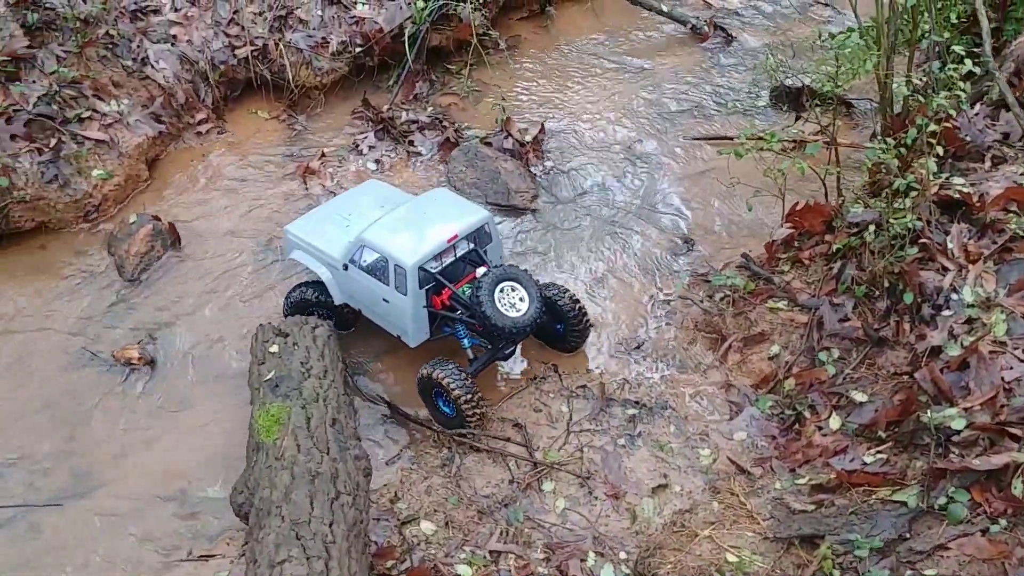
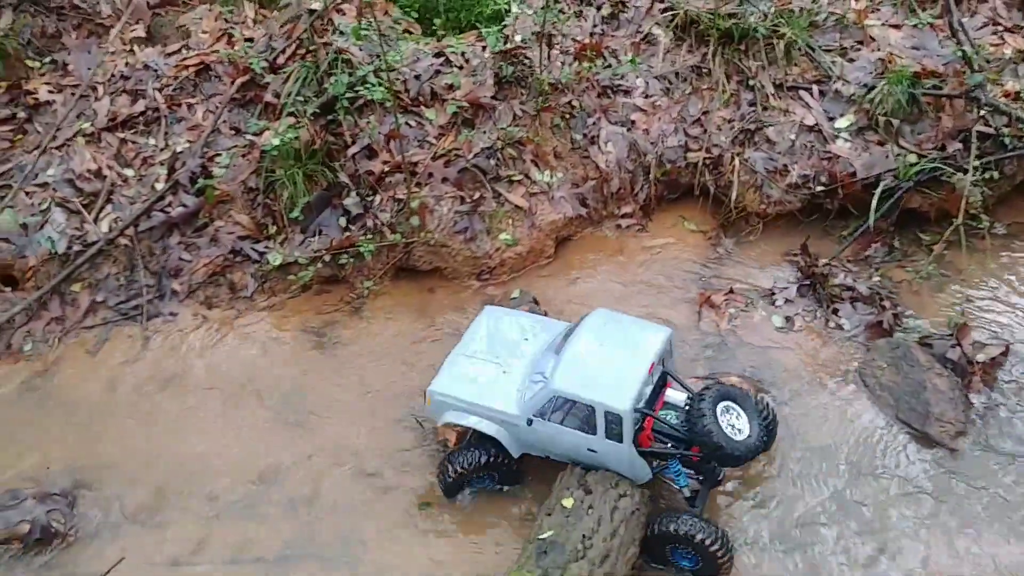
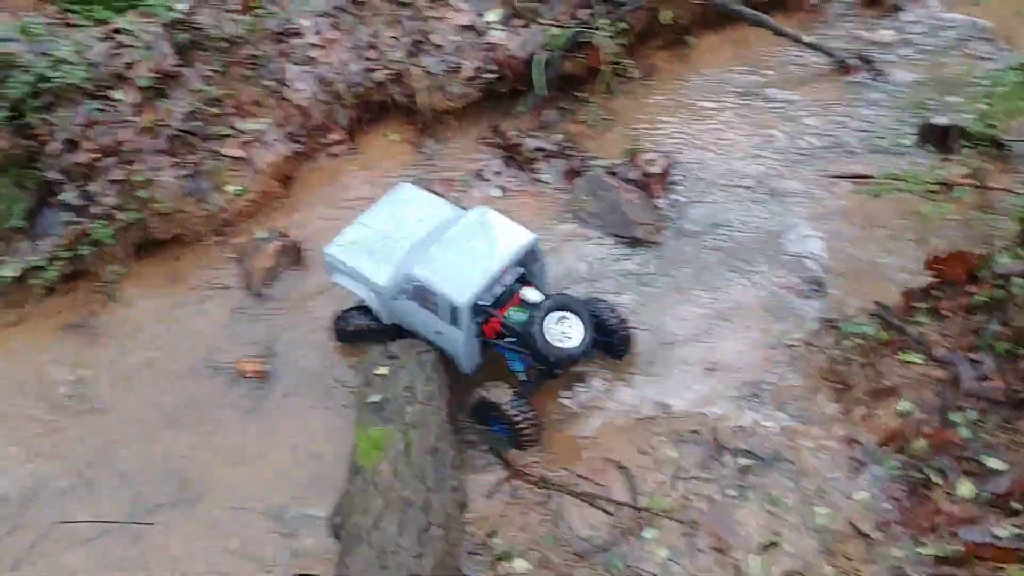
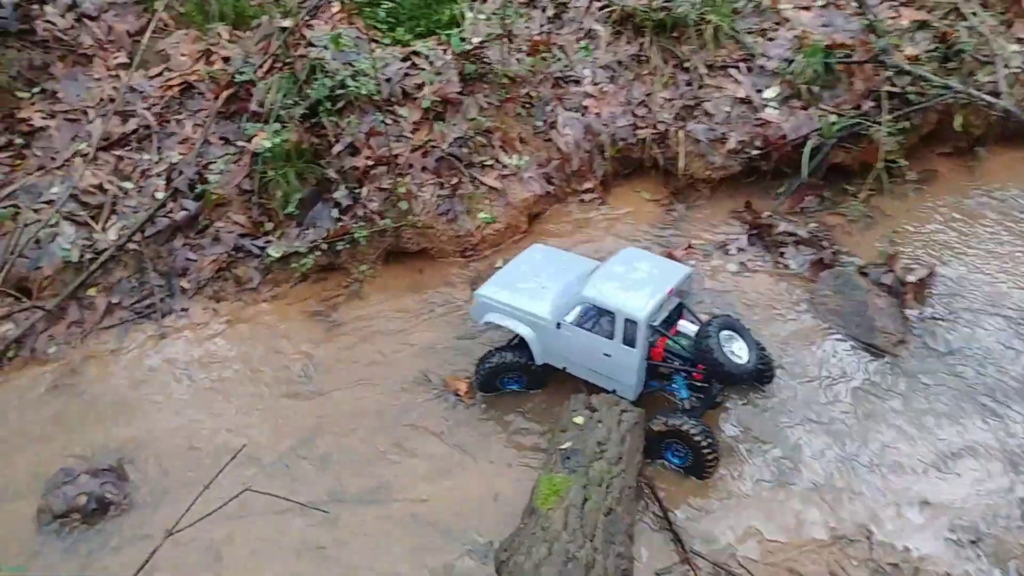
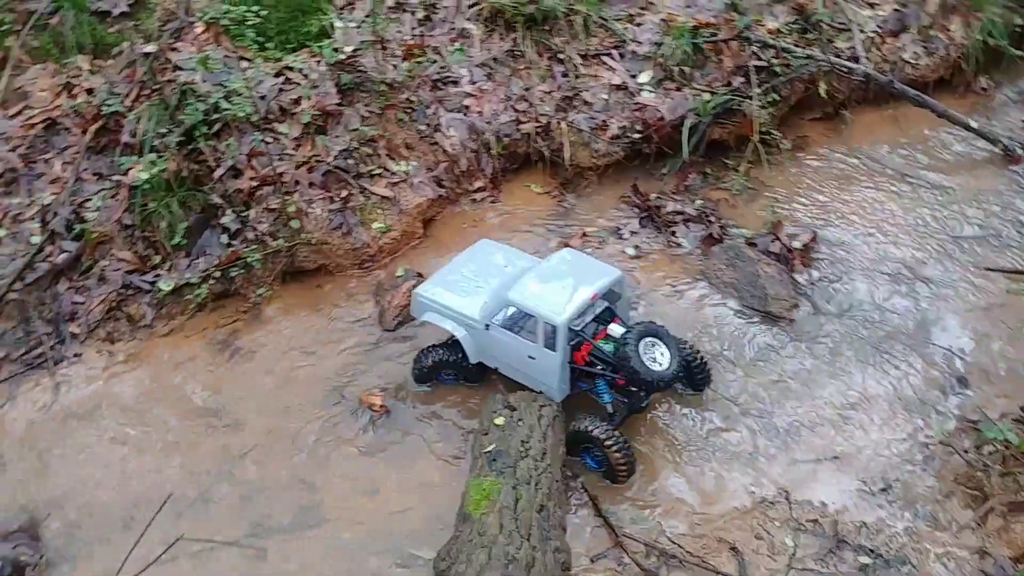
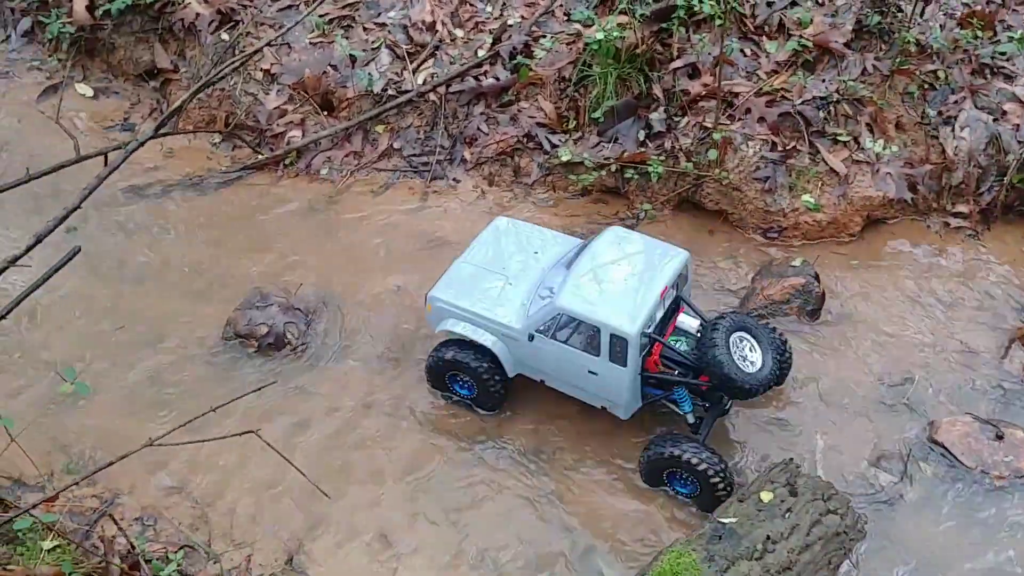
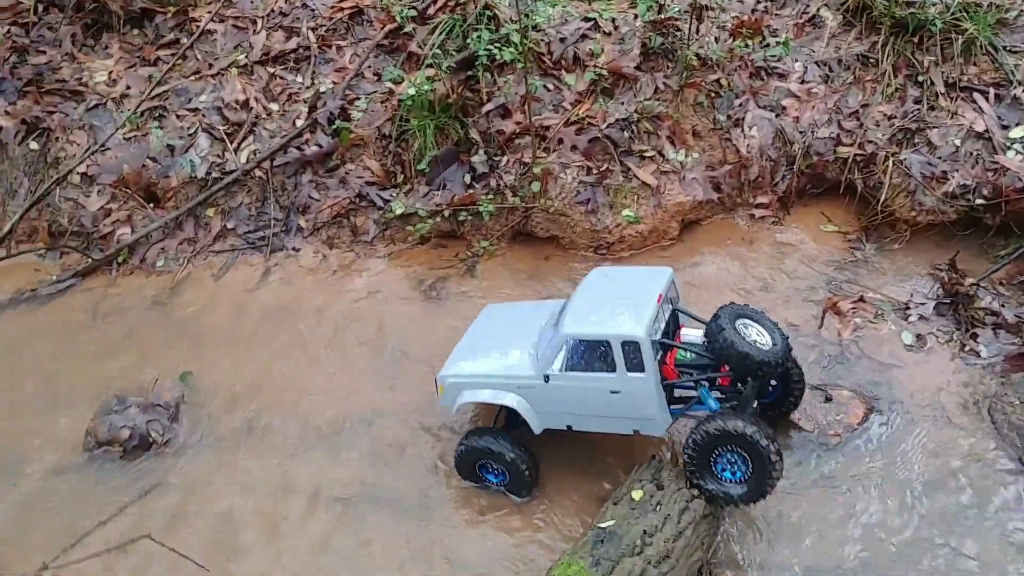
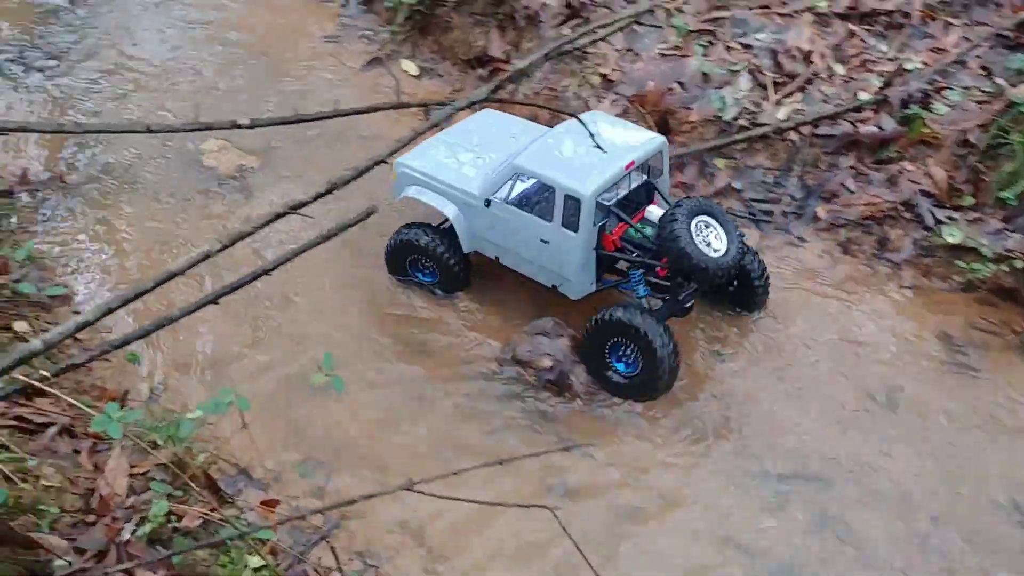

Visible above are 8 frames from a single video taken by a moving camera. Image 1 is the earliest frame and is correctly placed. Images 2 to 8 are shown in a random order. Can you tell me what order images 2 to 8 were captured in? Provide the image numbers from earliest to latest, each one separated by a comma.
3, 5, 4, 2, 7, 6, 8
